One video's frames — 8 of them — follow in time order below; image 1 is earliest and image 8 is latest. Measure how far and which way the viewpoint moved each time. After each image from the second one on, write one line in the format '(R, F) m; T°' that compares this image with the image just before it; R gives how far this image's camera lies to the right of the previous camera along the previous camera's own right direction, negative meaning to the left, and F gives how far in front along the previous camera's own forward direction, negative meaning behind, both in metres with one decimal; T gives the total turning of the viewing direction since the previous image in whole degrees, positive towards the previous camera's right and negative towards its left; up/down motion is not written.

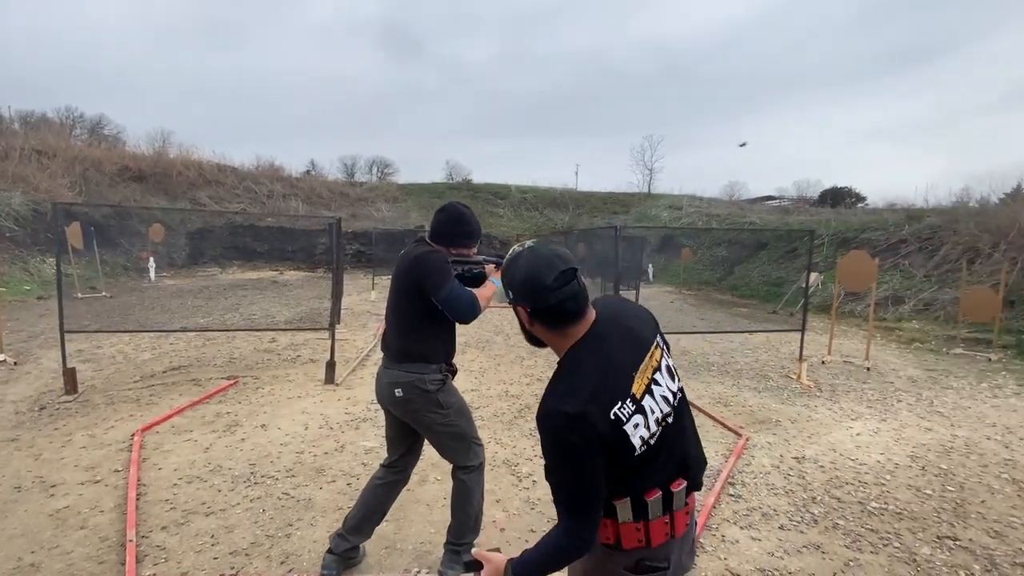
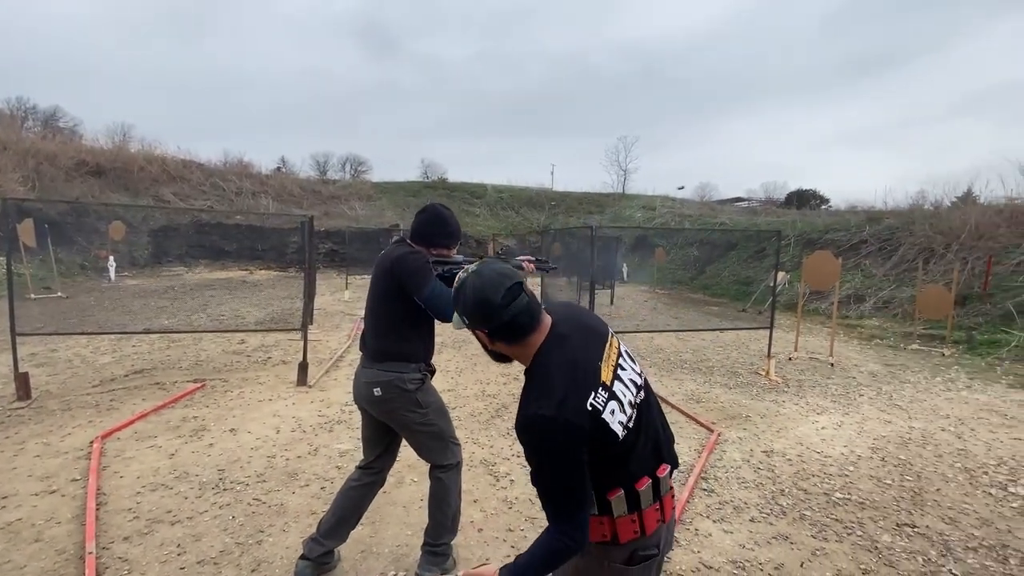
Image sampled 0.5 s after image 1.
(0.0, 0.0) m; +3°
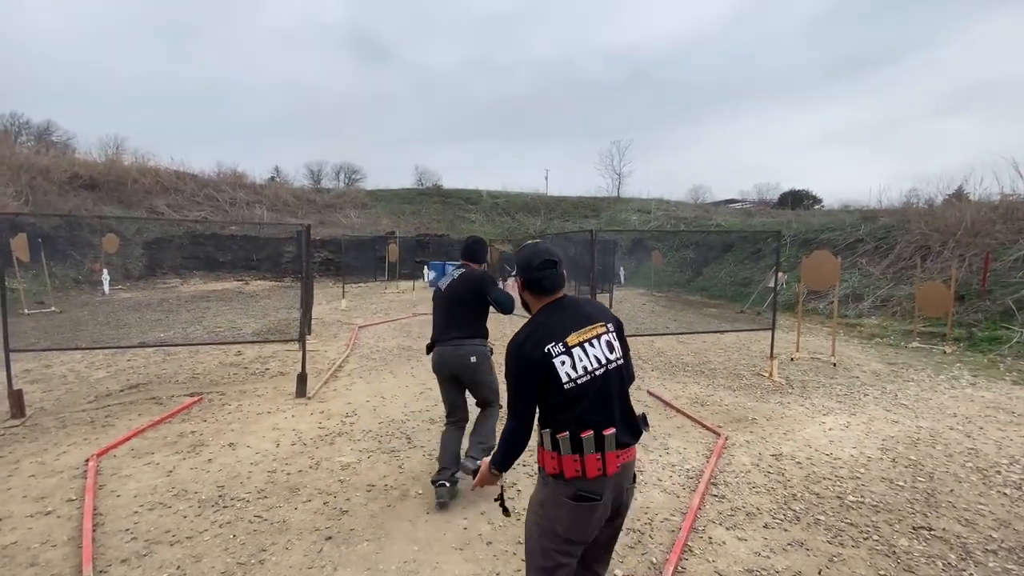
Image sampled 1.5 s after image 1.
(-0.1, +0.1) m; 0°
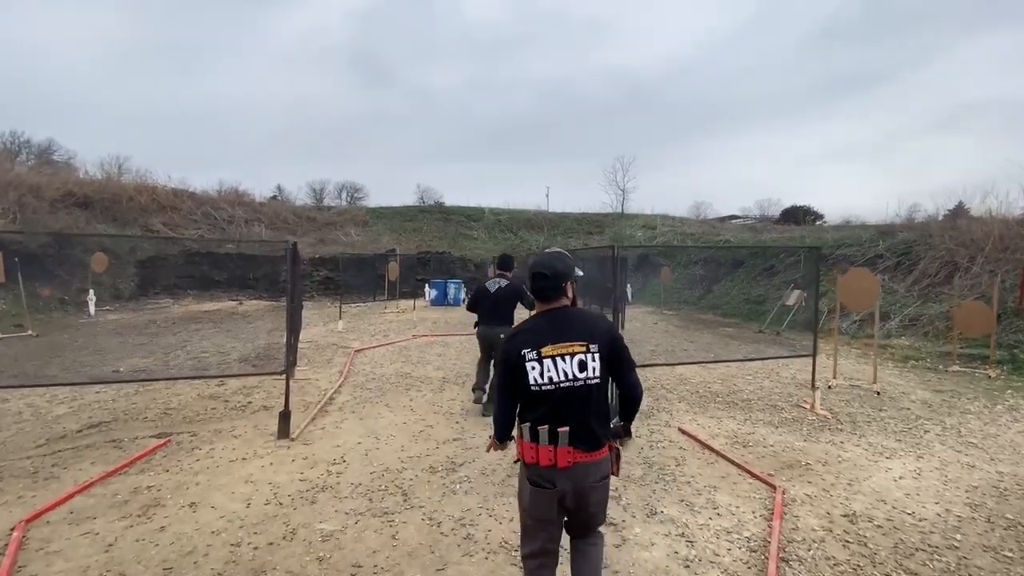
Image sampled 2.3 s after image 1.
(-0.1, +0.7) m; 0°
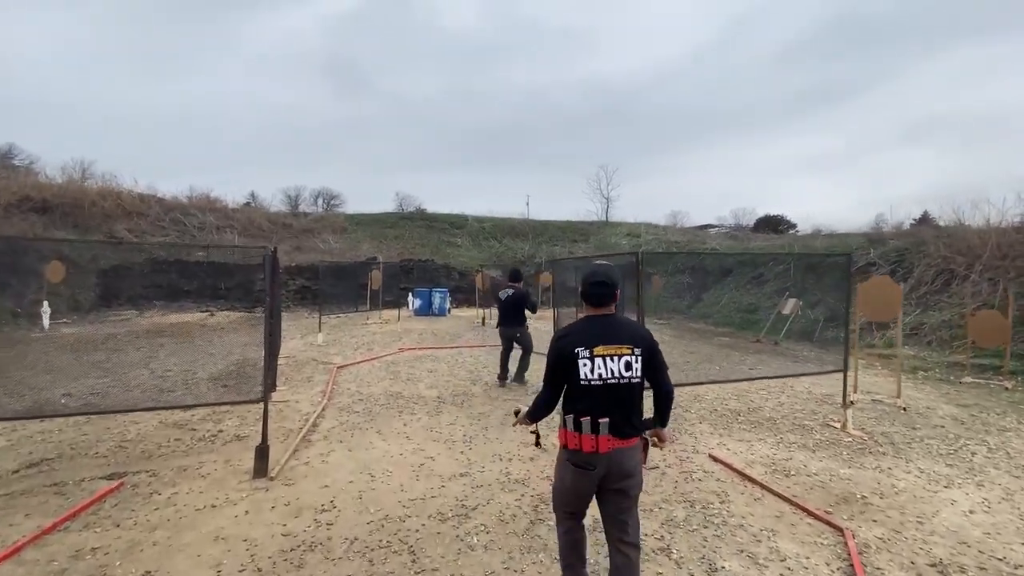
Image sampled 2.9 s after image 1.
(-0.3, +0.6) m; +3°
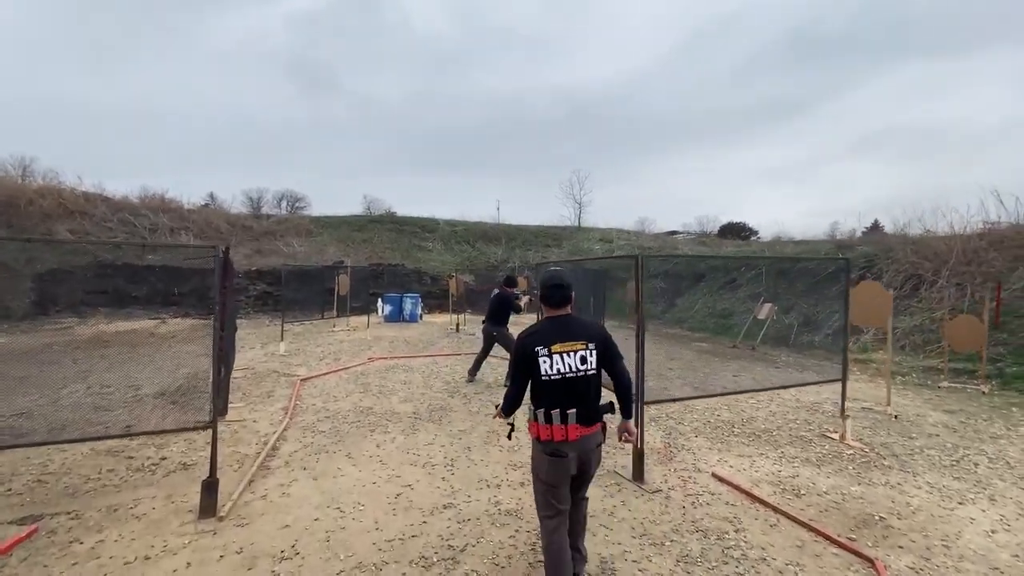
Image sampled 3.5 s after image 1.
(-0.2, +0.5) m; +4°
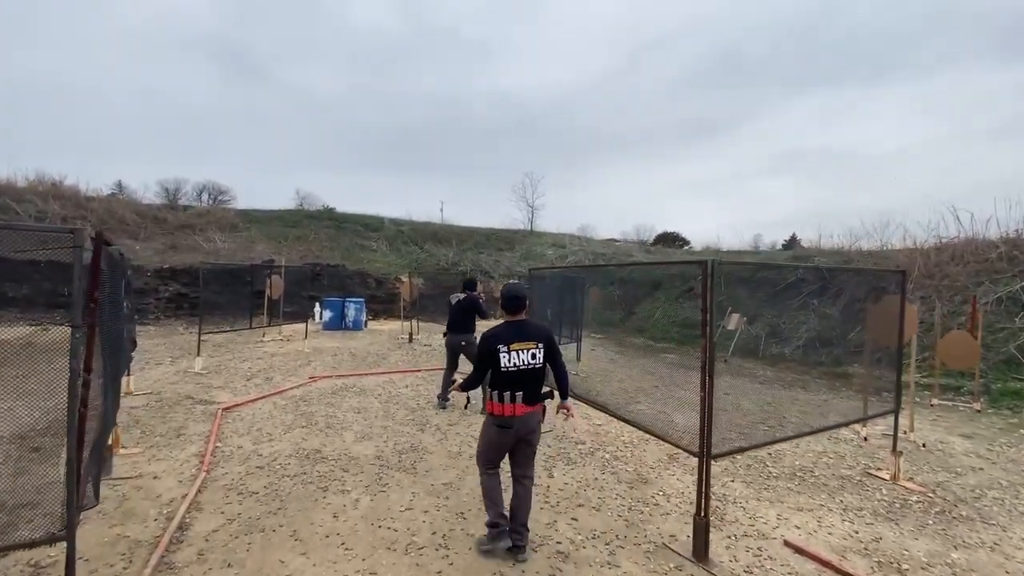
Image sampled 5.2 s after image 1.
(-0.6, +1.3) m; +7°
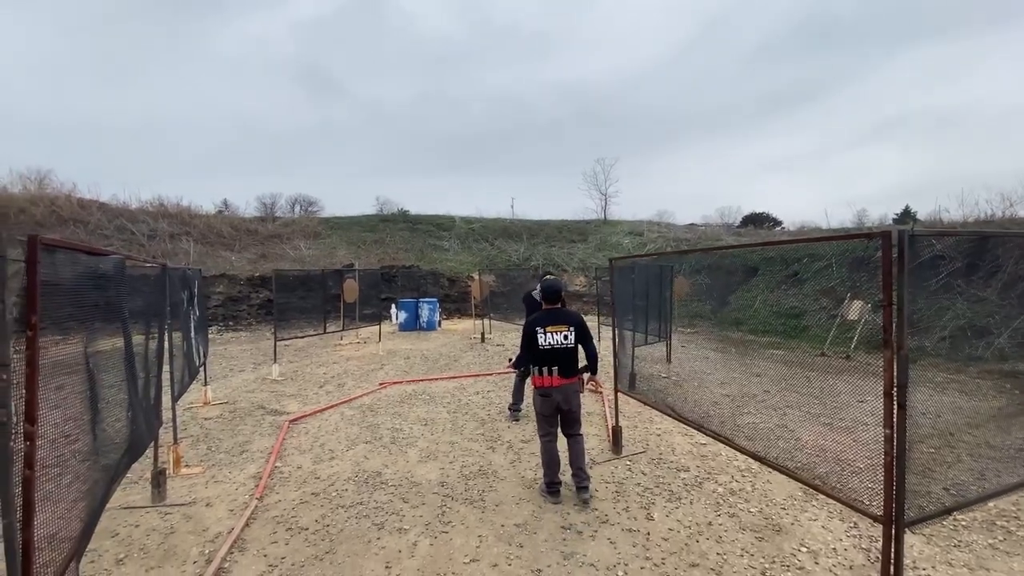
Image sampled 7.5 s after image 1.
(0.0, +0.8) m; -9°
